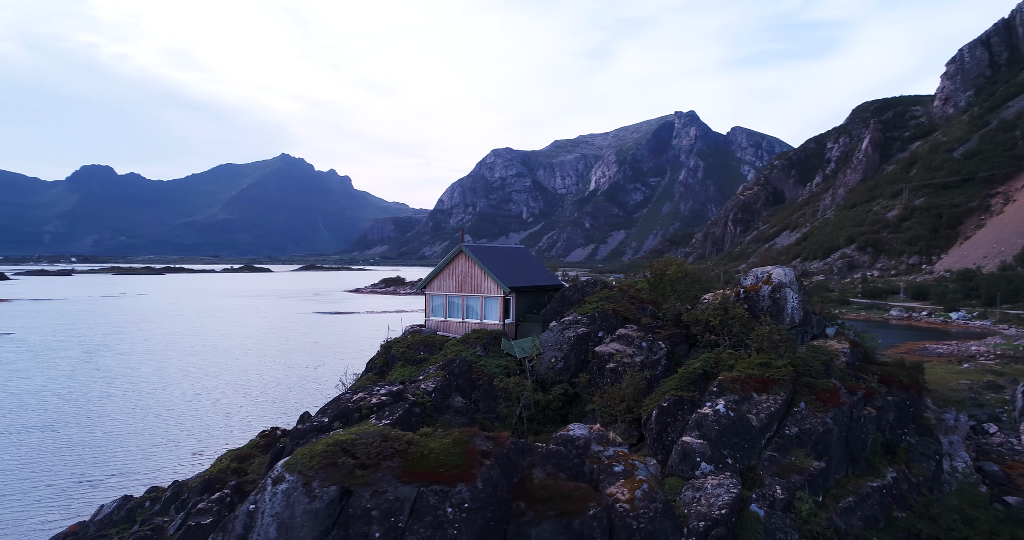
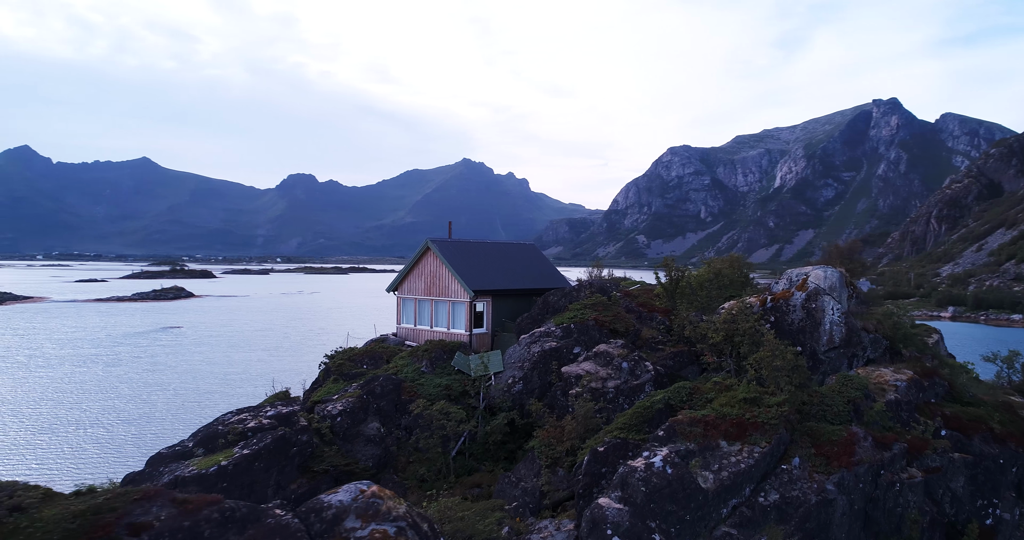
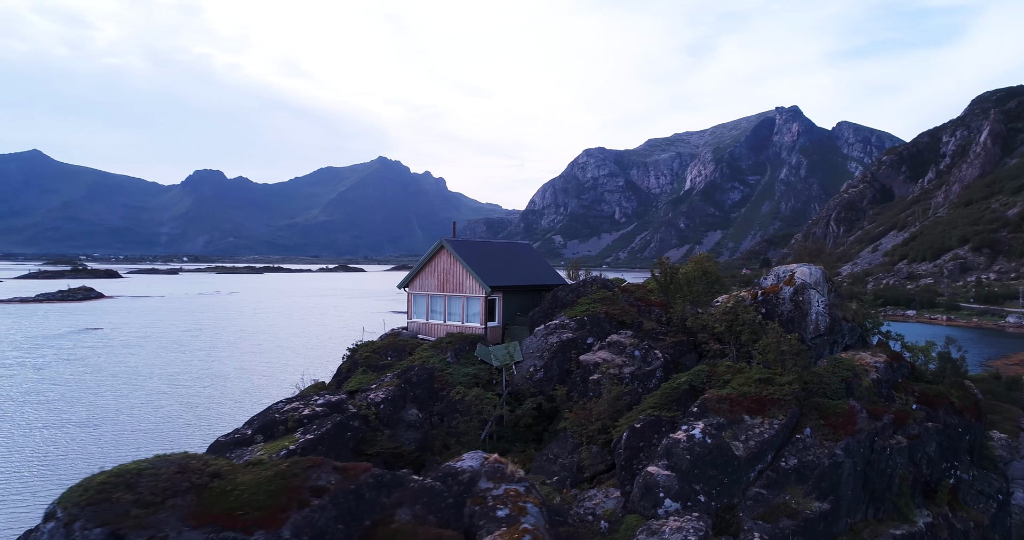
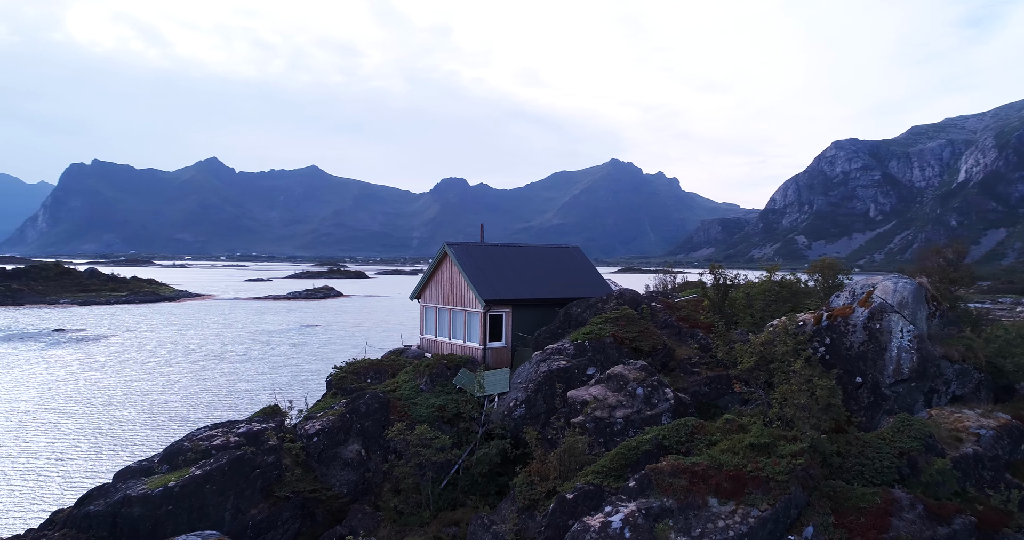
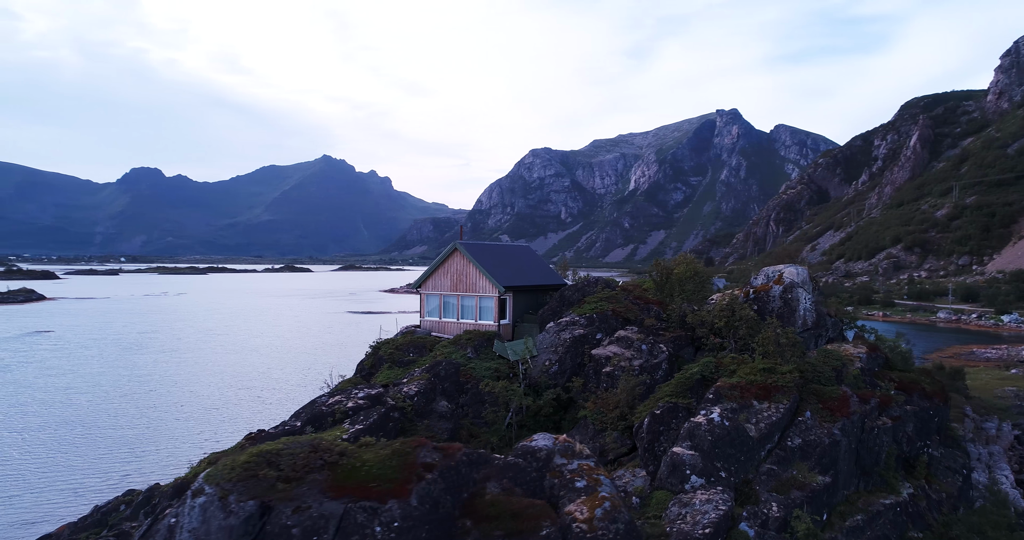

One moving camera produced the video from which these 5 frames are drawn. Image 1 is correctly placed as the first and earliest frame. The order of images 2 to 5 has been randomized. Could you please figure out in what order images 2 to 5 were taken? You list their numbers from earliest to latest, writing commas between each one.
5, 3, 2, 4
